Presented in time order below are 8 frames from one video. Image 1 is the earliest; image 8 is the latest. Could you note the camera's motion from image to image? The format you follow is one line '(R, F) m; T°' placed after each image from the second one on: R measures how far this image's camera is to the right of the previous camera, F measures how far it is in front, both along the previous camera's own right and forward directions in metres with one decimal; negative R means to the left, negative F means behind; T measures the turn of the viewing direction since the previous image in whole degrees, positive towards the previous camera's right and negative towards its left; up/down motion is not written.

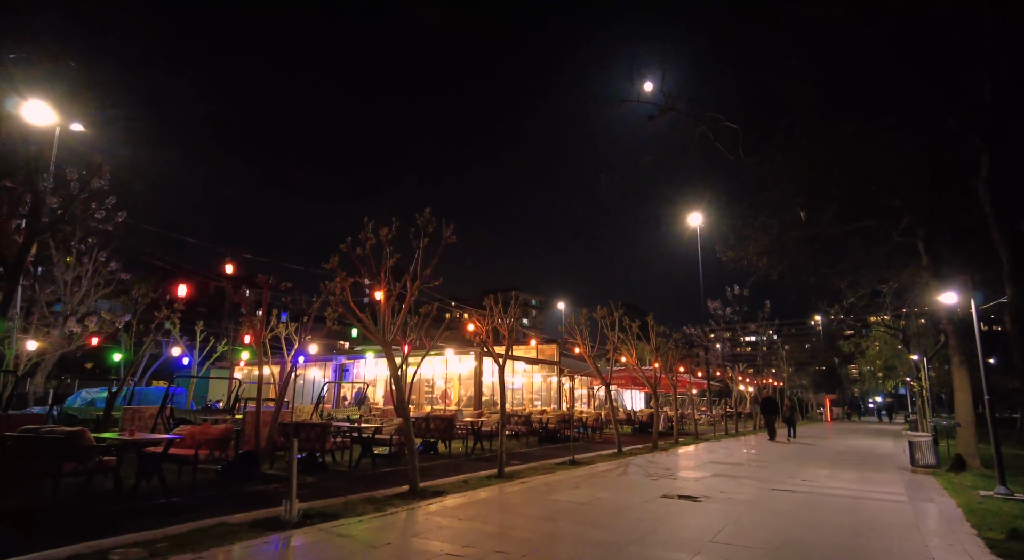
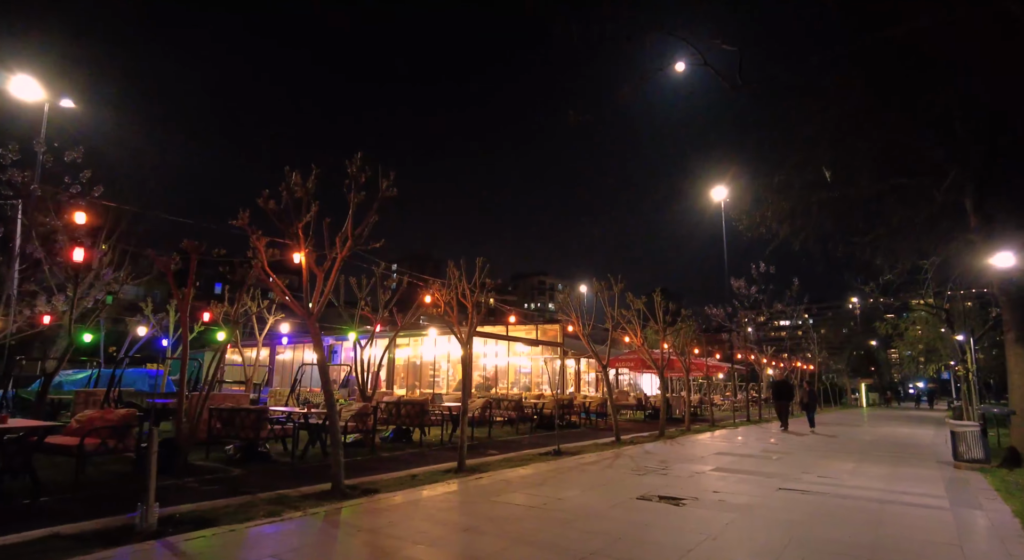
(+1.1, +1.7) m; -3°
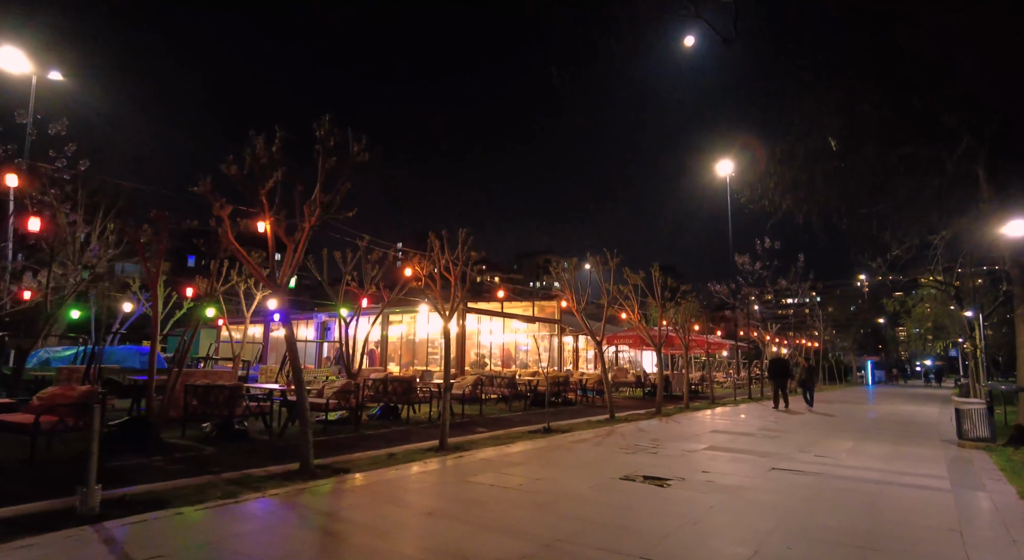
(+0.4, +0.4) m; -1°
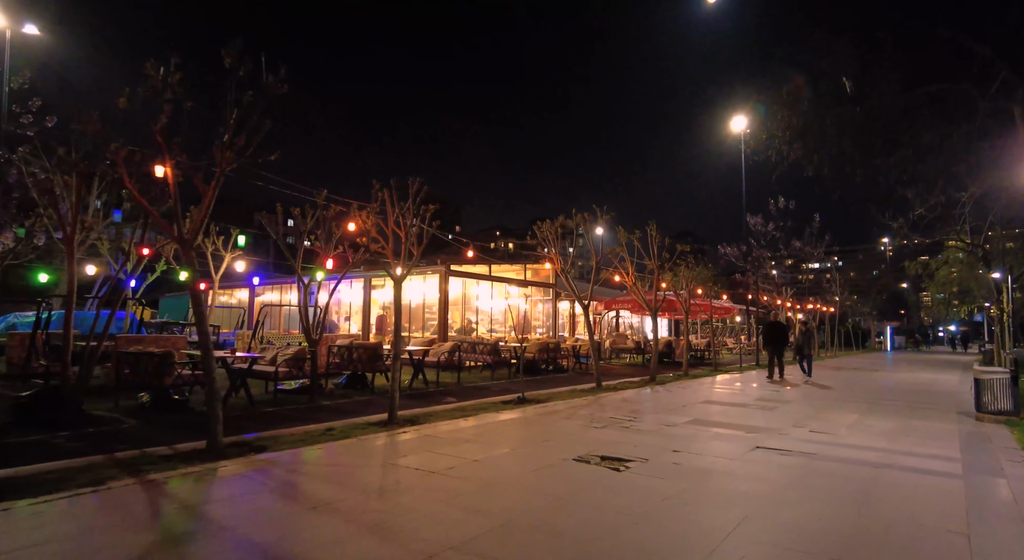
(+0.9, +1.1) m; -2°
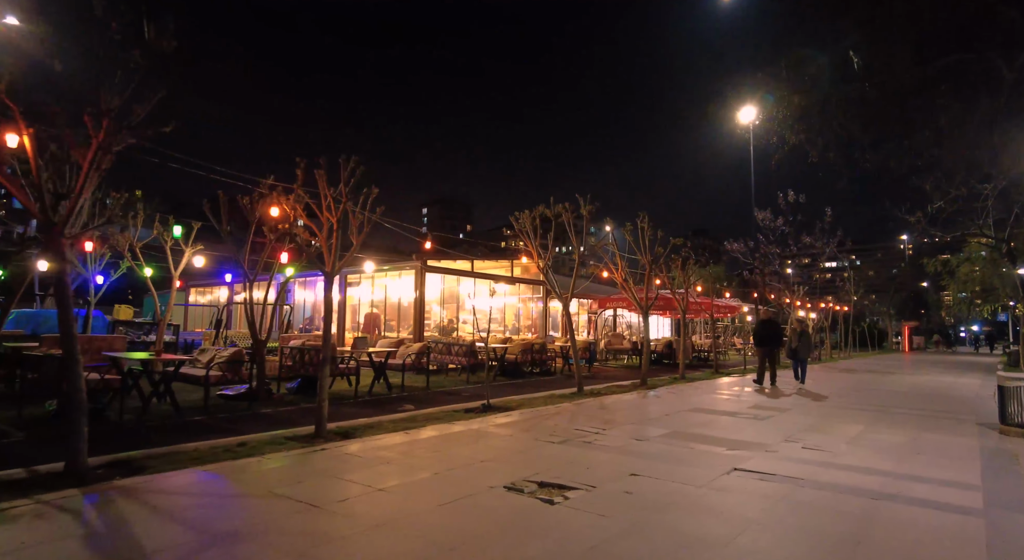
(+0.9, +1.1) m; -1°
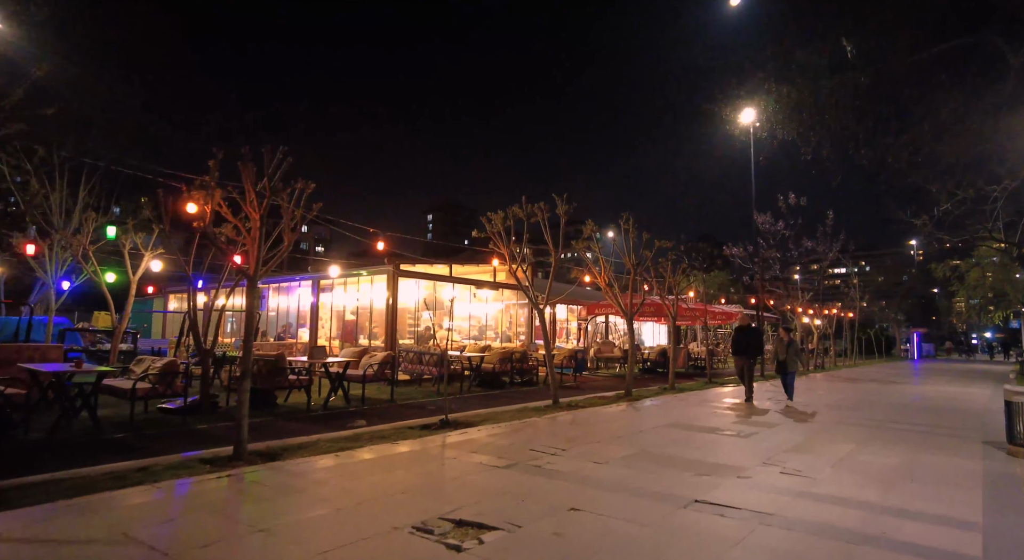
(+0.7, +0.8) m; -1°
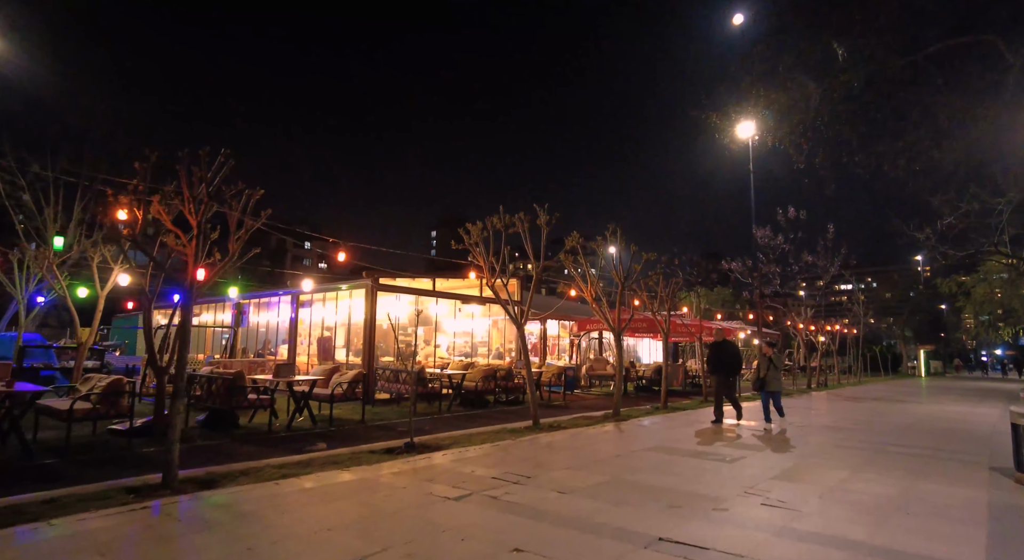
(+0.5, +0.5) m; -1°
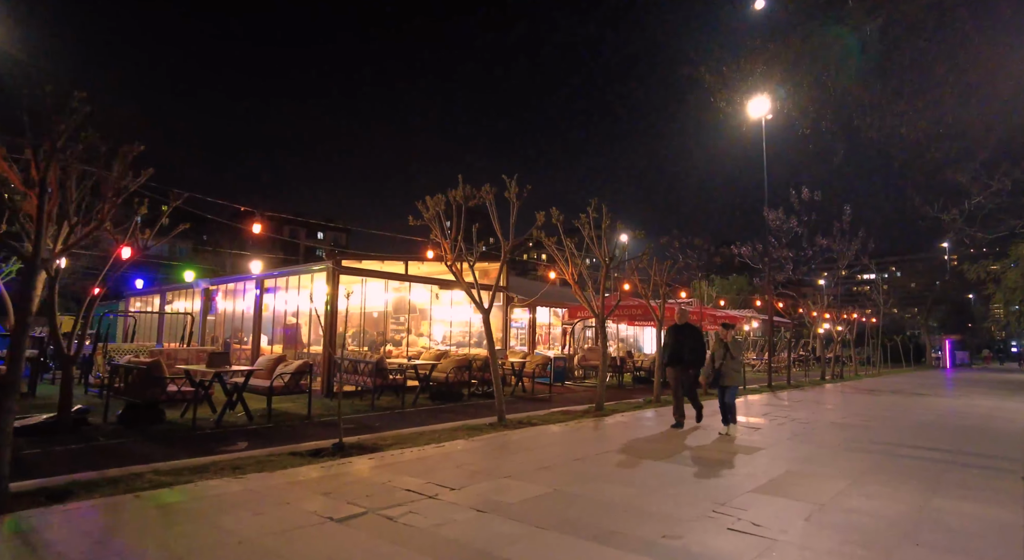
(+0.9, +1.2) m; -2°
